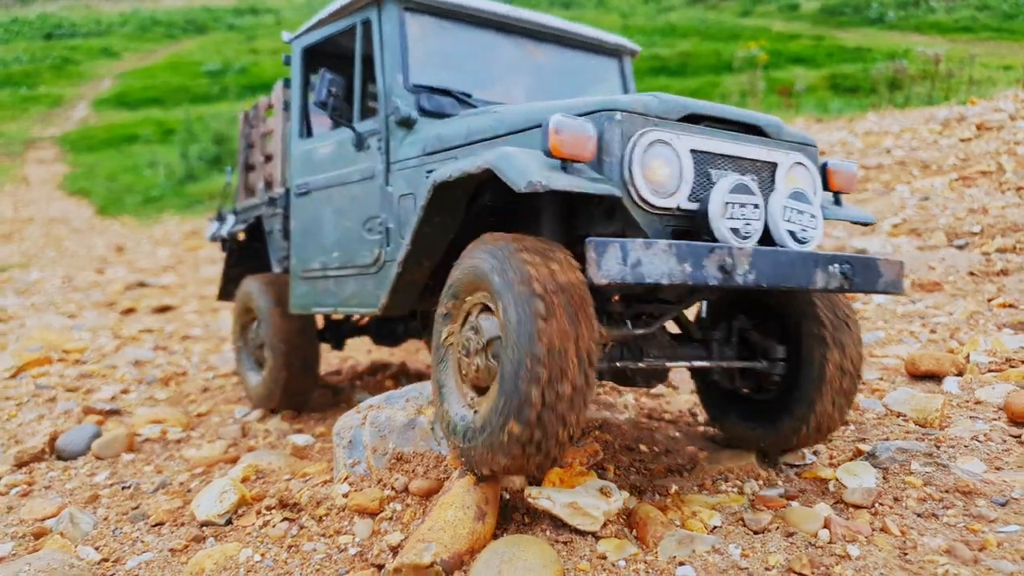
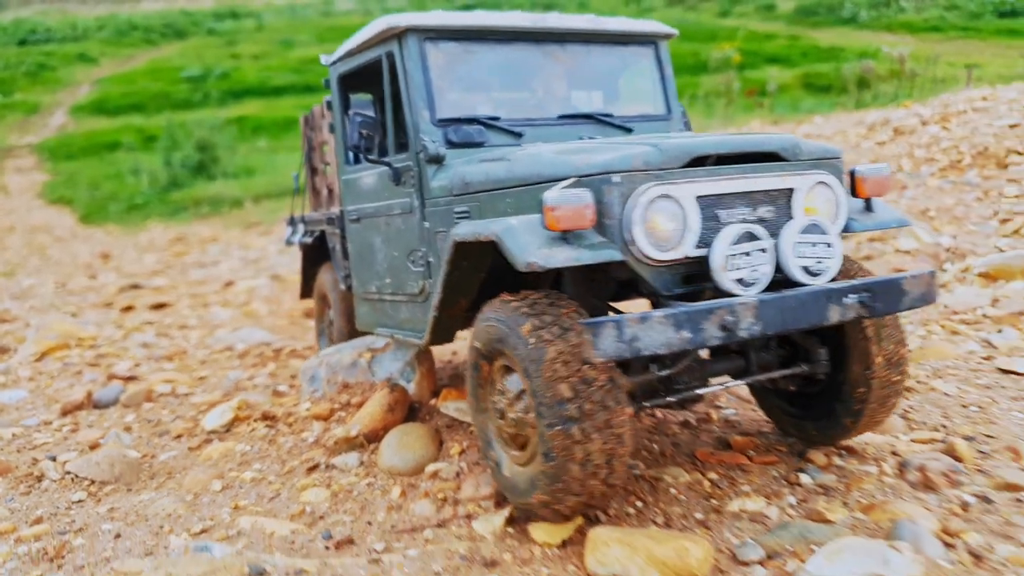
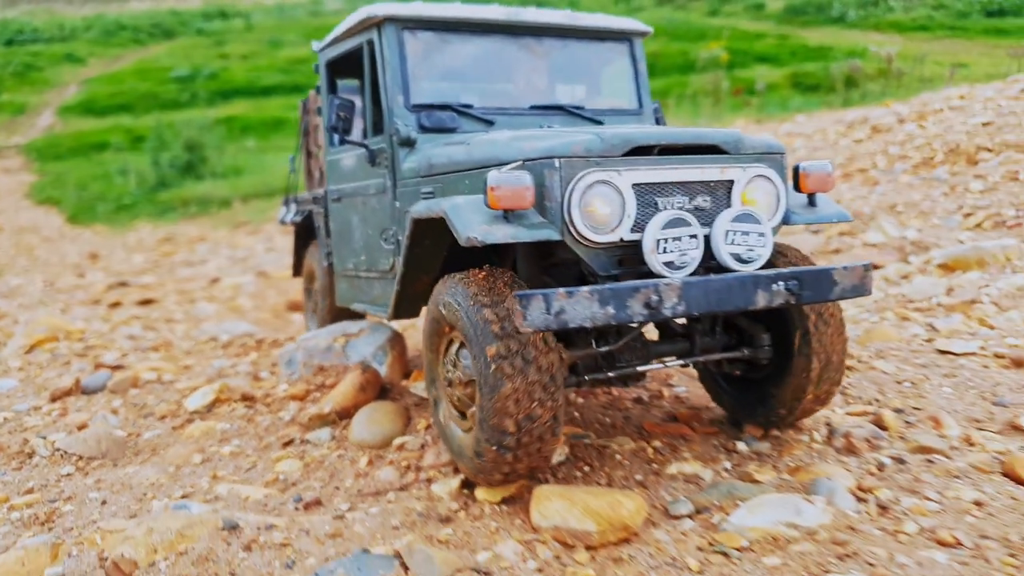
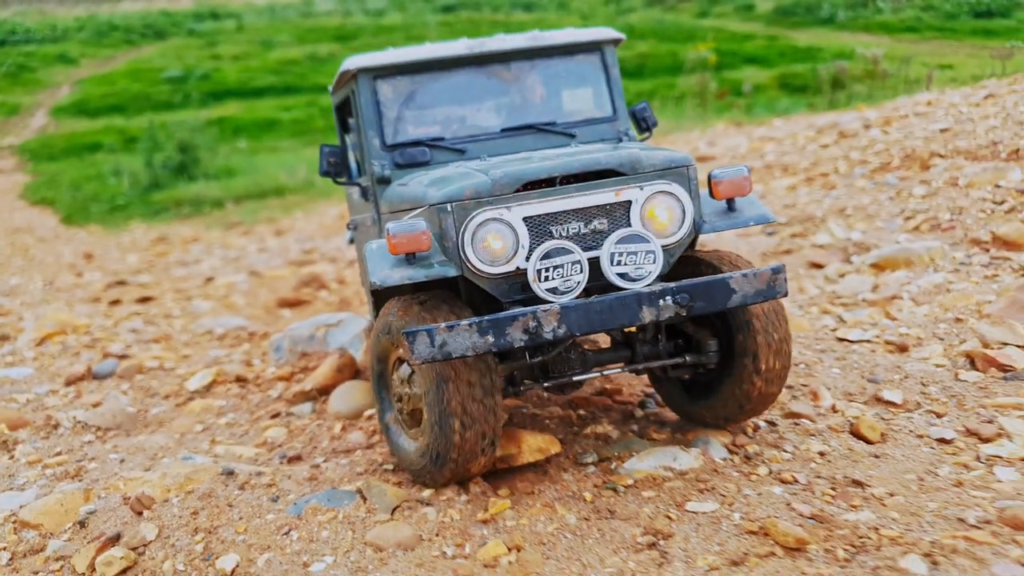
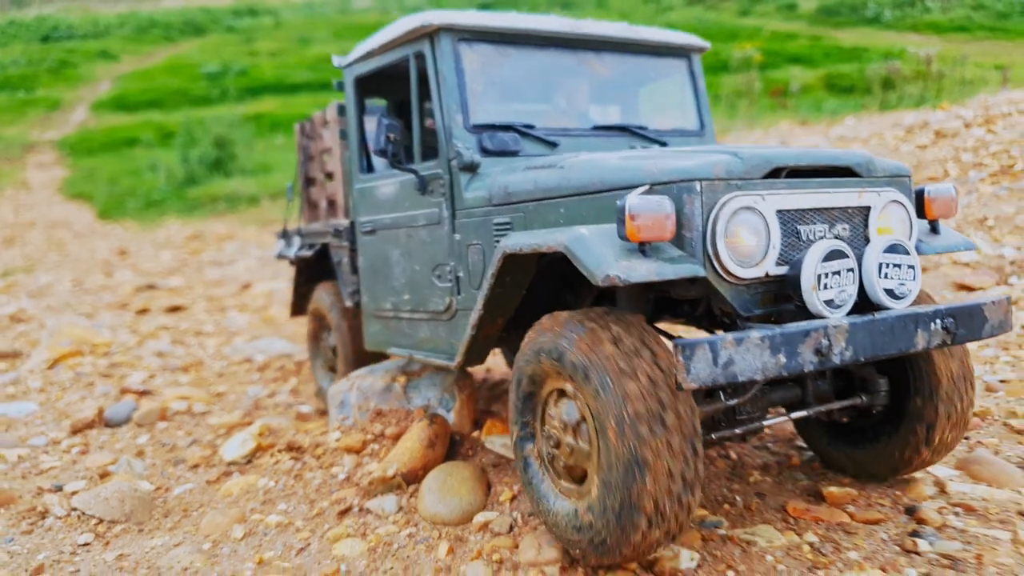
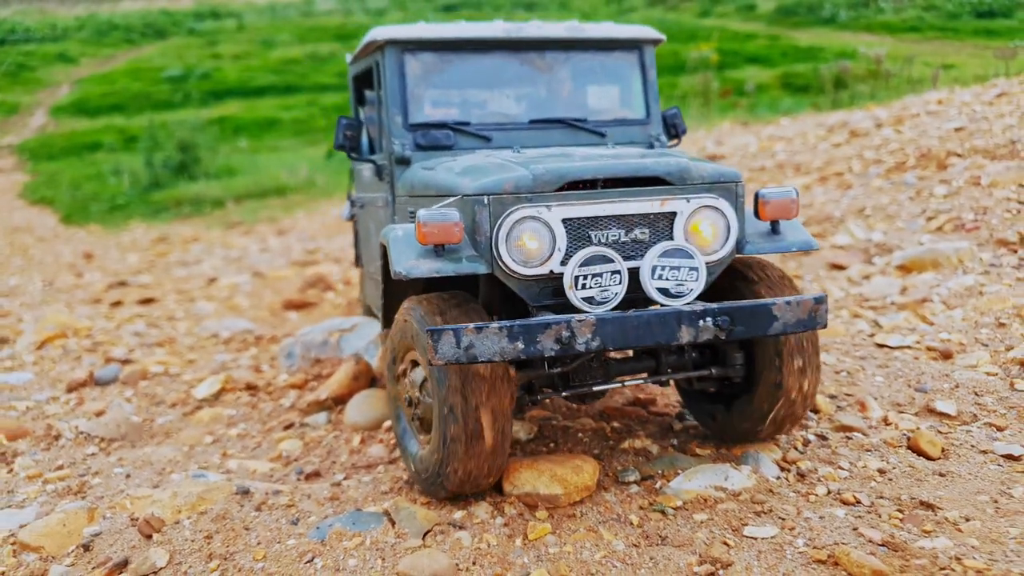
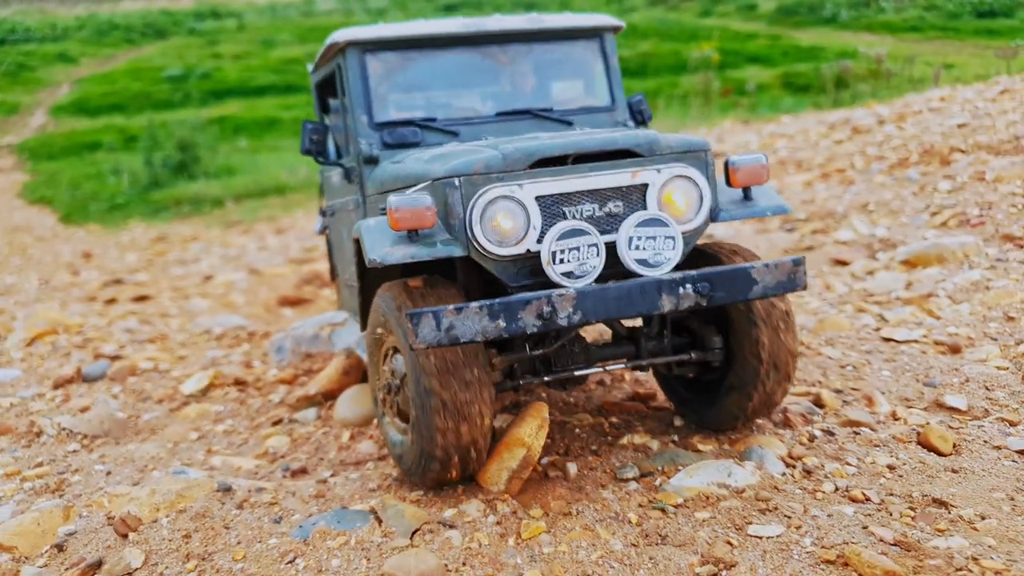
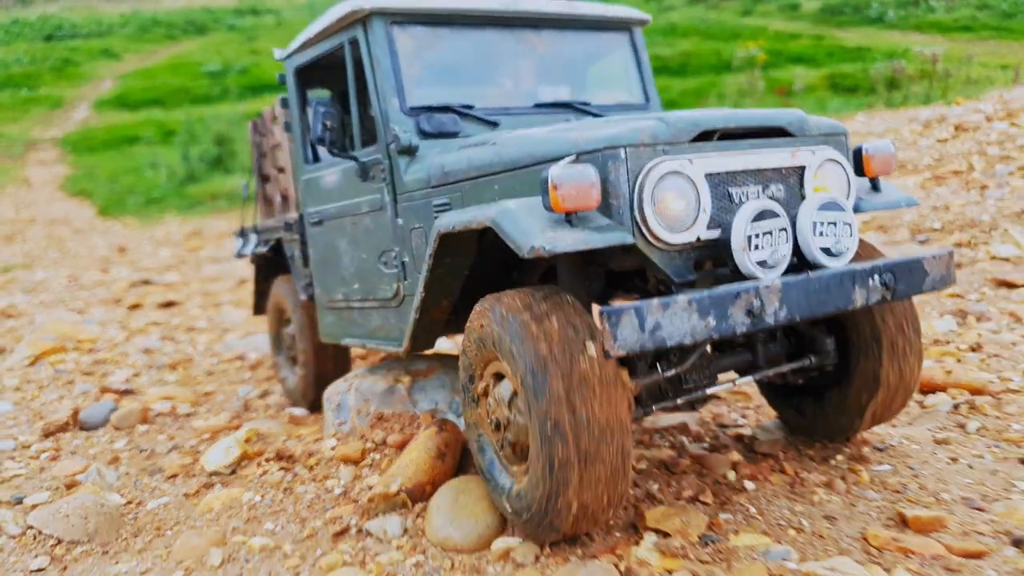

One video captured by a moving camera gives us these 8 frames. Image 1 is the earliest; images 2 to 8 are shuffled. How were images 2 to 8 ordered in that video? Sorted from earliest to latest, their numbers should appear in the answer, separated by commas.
8, 5, 2, 3, 7, 6, 4
